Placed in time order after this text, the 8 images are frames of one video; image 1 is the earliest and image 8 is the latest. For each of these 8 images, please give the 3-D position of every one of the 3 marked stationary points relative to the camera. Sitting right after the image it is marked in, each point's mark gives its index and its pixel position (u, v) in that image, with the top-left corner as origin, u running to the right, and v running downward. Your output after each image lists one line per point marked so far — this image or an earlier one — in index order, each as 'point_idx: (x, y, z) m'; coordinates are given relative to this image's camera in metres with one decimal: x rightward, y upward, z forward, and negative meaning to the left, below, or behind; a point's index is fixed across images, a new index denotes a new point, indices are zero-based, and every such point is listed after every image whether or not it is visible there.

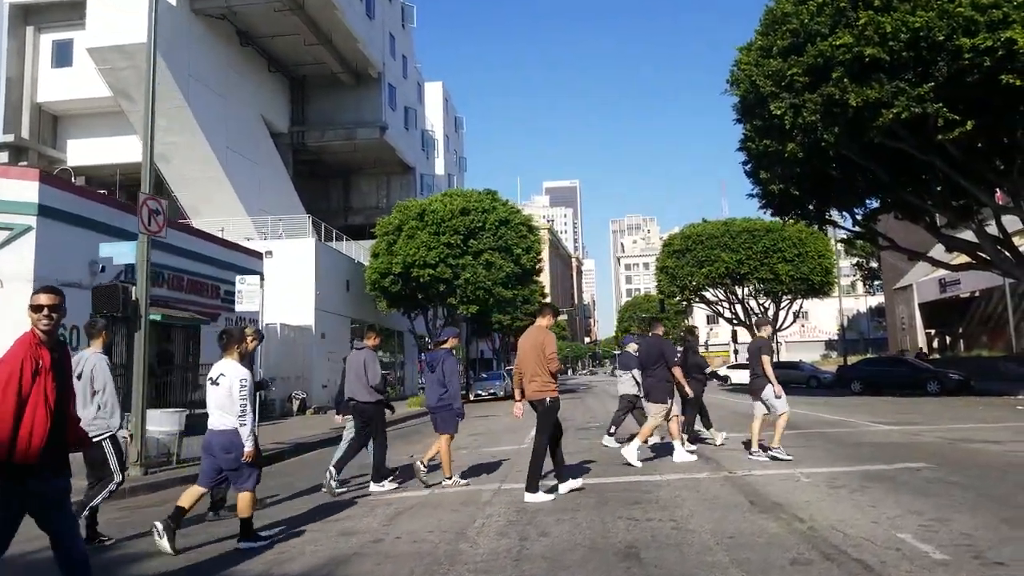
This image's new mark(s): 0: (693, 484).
0: (+1.8, -1.9, +7.9) m
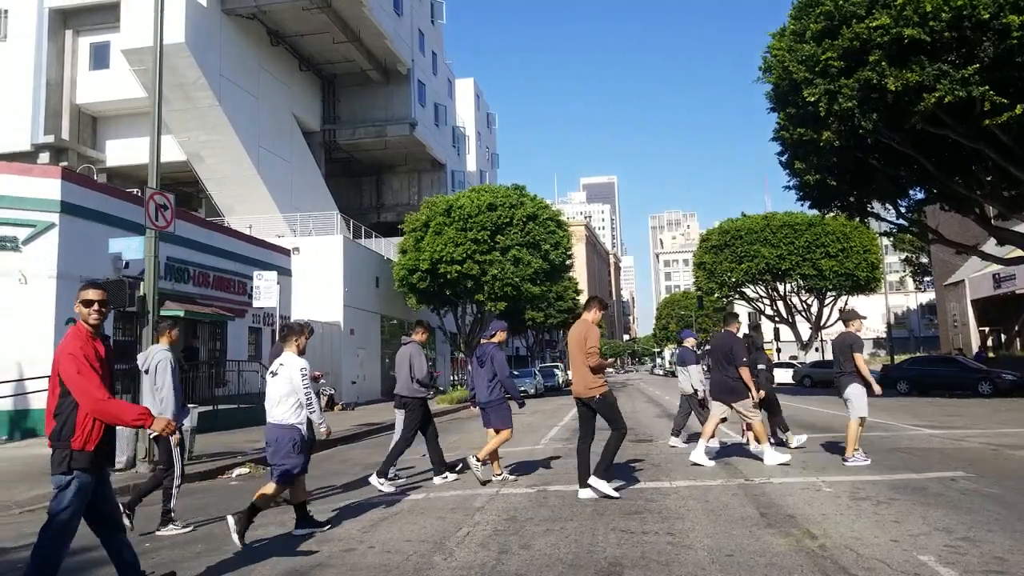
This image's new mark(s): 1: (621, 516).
0: (+1.7, -1.9, +7.3) m
1: (+0.9, -1.8, +6.3) m
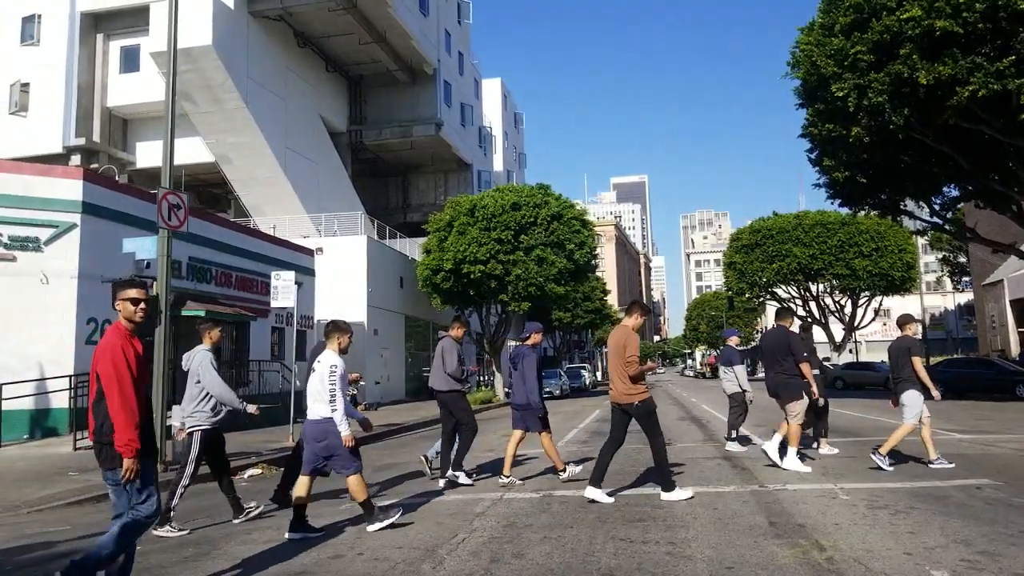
0: (+1.8, -1.9, +7.0) m
1: (+0.8, -1.8, +6.1) m
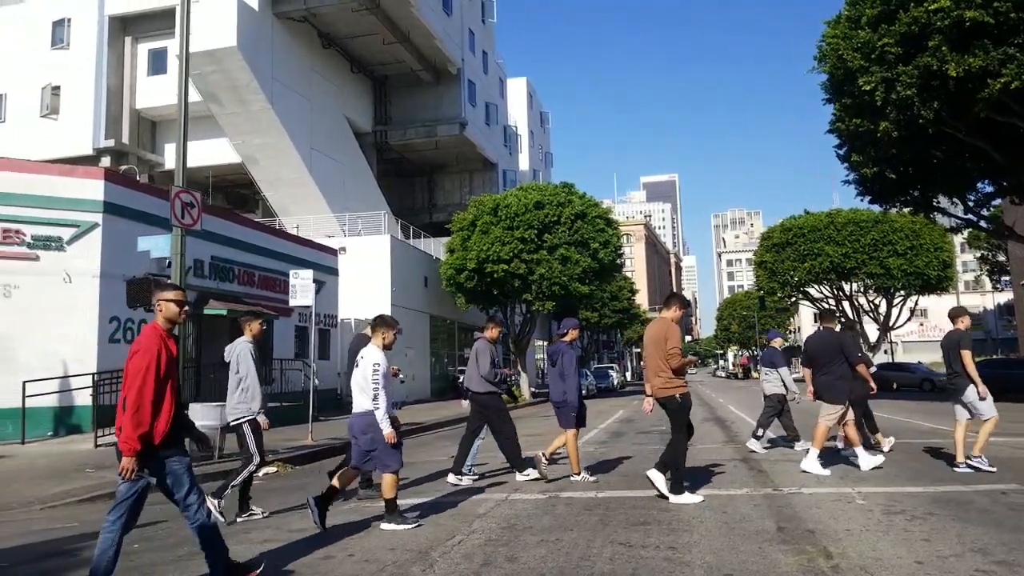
0: (+1.8, -1.8, +6.8) m
1: (+0.8, -1.8, +5.9) m
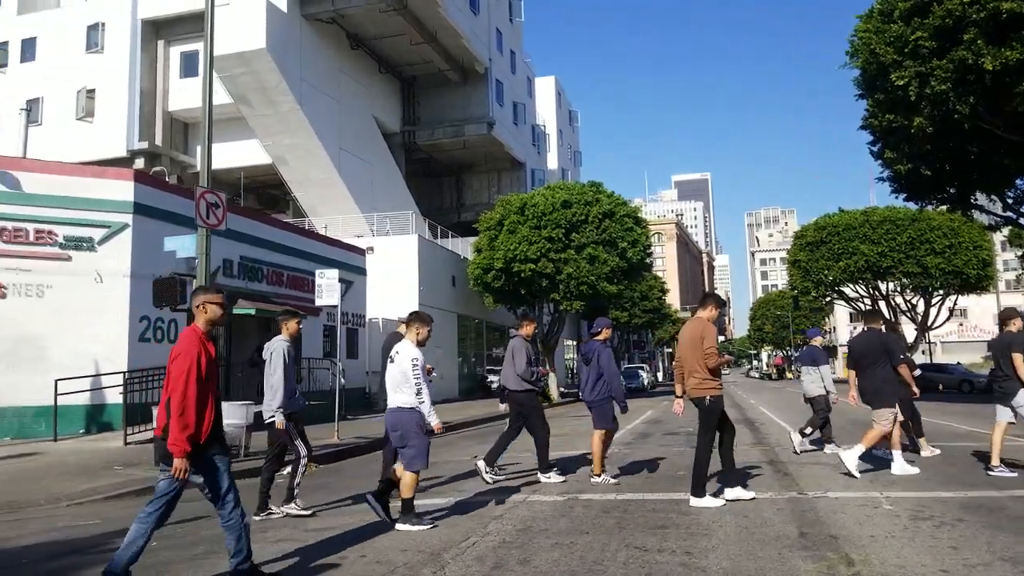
0: (+1.9, -1.8, +6.7) m
1: (+0.9, -1.8, +5.8) m
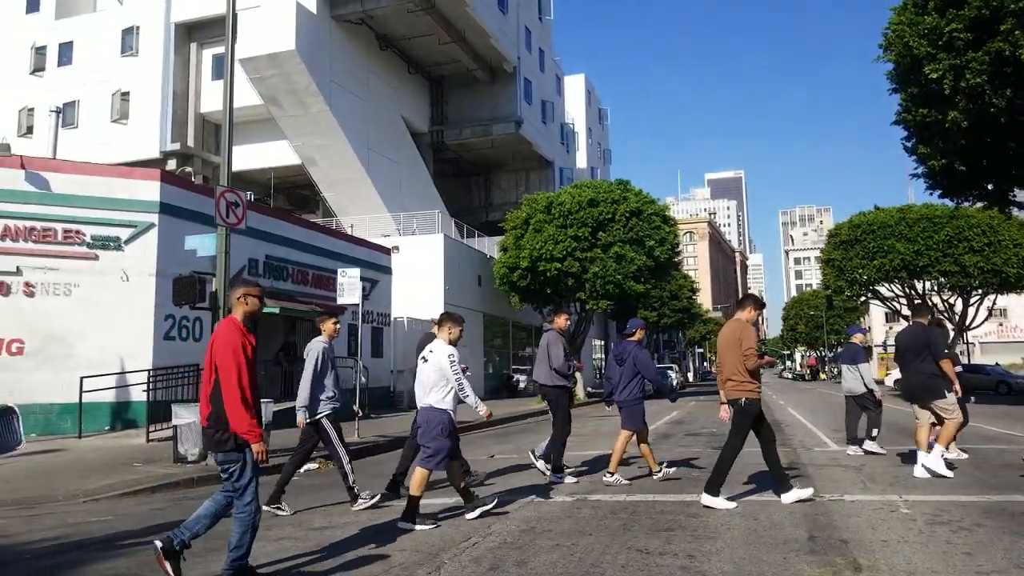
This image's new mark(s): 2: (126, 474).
0: (+2.0, -1.8, +6.5) m
1: (+1.0, -1.7, +5.6) m
2: (-4.8, -2.3, +10.0) m
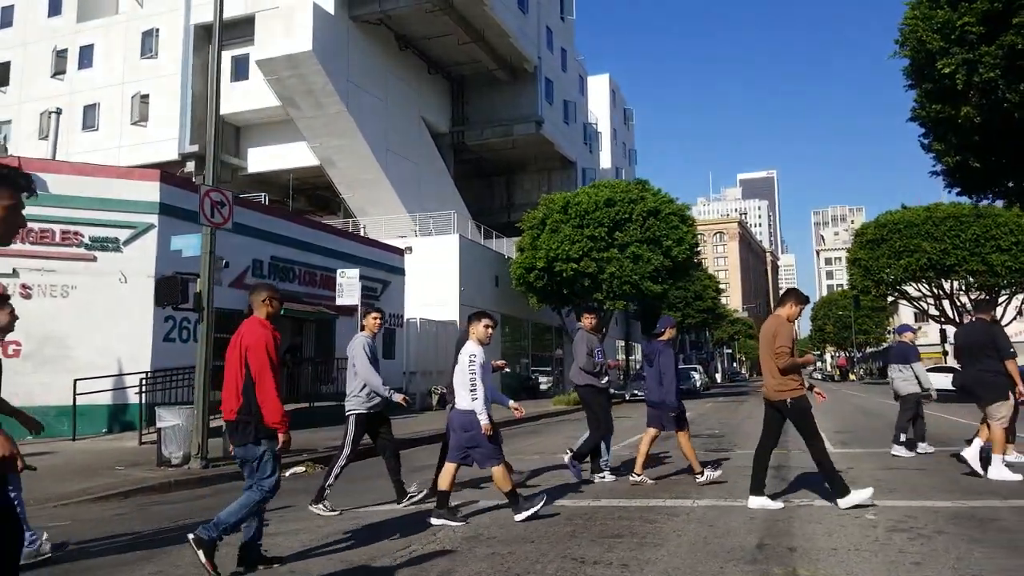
0: (+1.6, -1.8, +6.3) m
1: (+0.6, -1.7, +5.5) m
2: (-5.1, -2.3, +10.0) m
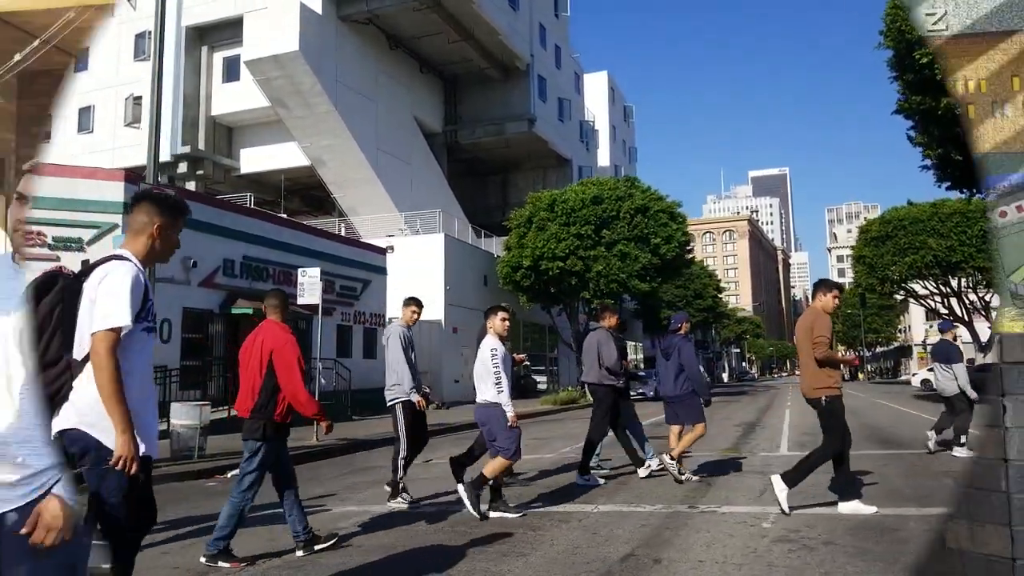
0: (+0.7, -1.8, +6.0) m
1: (-0.3, -1.7, +5.2) m
2: (-5.9, -2.3, +9.8) m
